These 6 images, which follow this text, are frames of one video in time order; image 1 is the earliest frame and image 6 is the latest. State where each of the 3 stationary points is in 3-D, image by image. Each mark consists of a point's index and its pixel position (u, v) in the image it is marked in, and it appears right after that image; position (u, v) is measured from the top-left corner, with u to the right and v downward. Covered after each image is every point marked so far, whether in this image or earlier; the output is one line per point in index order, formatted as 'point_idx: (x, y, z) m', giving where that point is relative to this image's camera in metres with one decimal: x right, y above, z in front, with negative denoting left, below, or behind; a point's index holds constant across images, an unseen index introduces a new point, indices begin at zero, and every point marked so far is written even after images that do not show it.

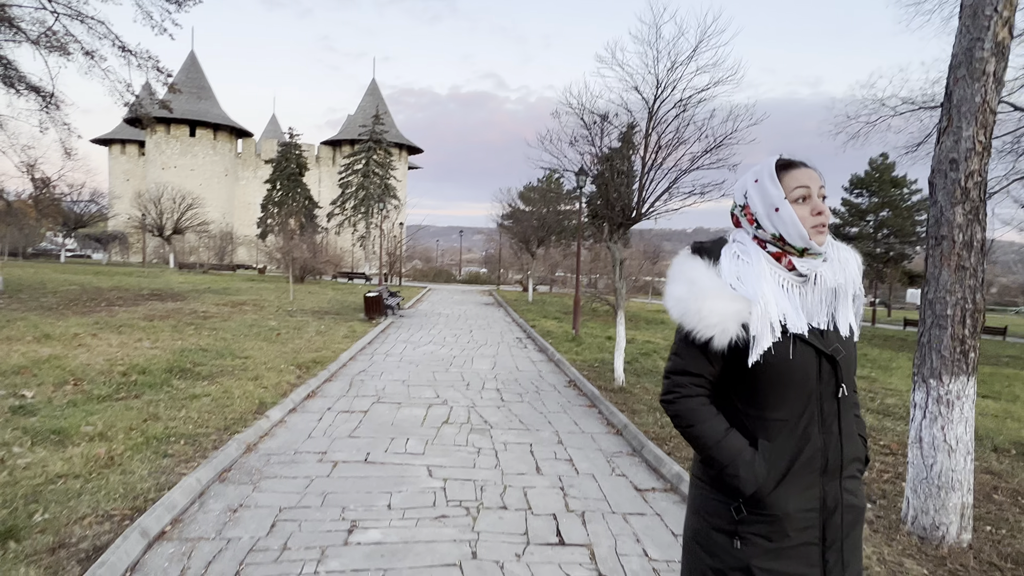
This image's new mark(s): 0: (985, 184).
0: (+2.5, +0.6, +3.2) m
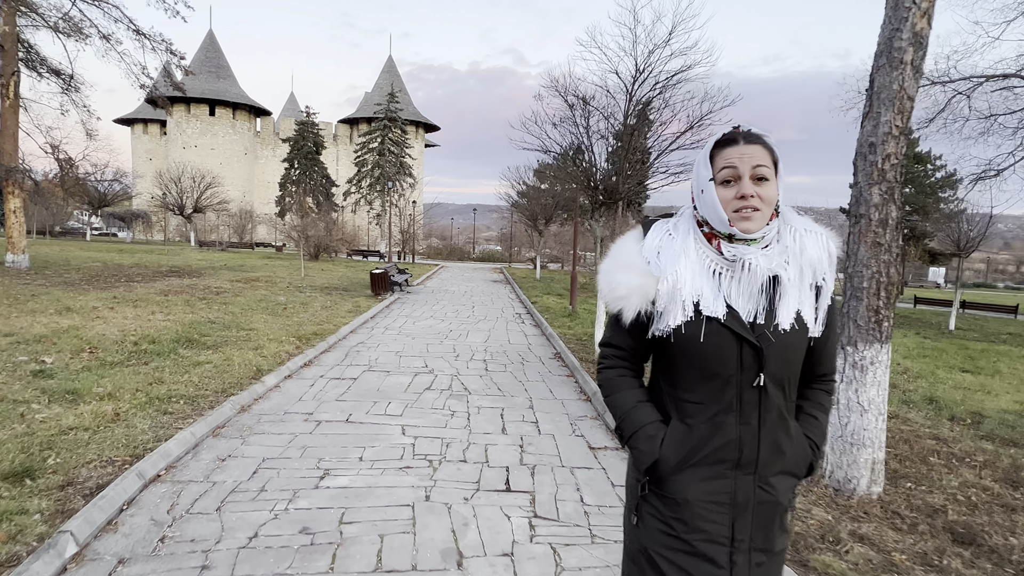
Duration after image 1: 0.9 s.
0: (+2.2, +0.7, +3.5) m
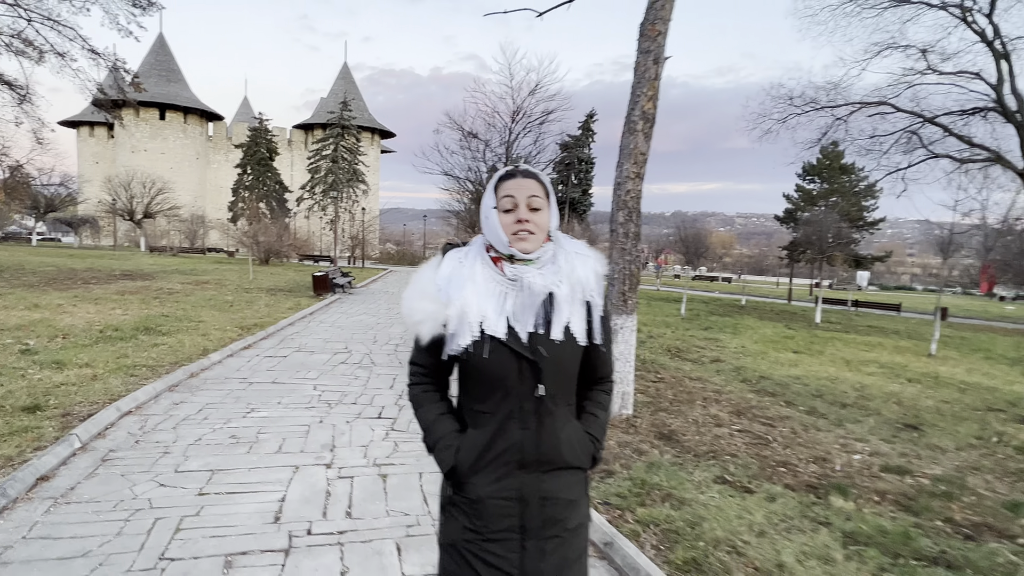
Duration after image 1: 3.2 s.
0: (+1.1, +0.8, +5.3) m
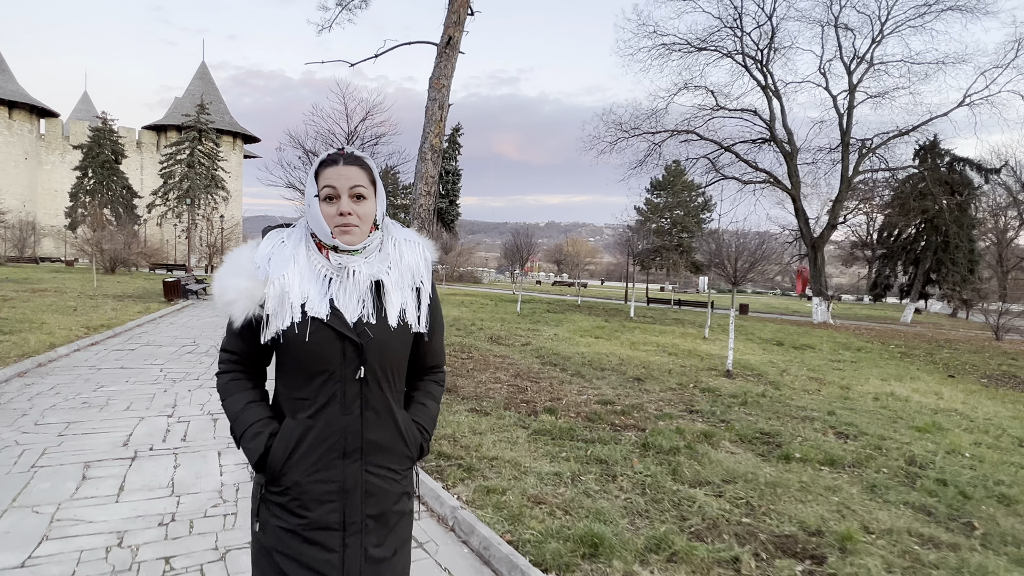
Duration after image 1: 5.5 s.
0: (-0.9, +0.9, +6.9) m
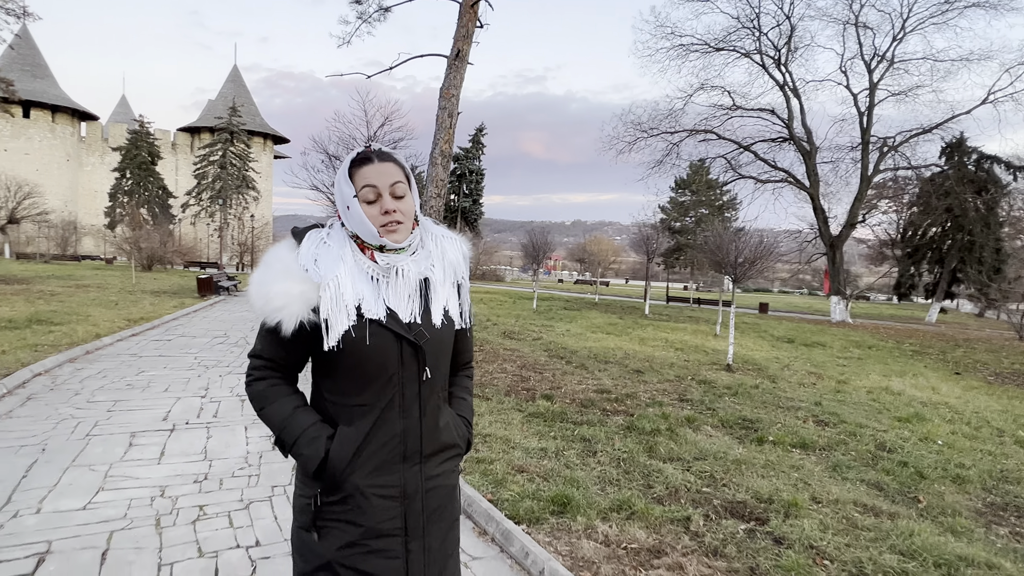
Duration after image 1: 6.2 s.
0: (-0.9, +0.9, +7.4) m
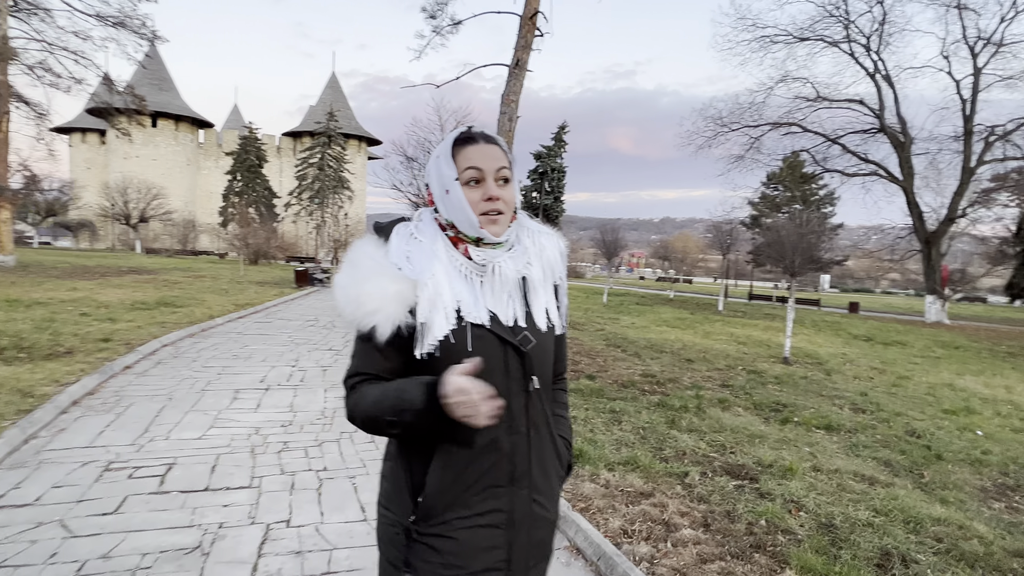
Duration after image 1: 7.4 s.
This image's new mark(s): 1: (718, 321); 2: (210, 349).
0: (-0.2, +1.1, +8.1) m
1: (+5.2, -0.8, +15.2) m
2: (-3.8, -0.8, +7.6) m
